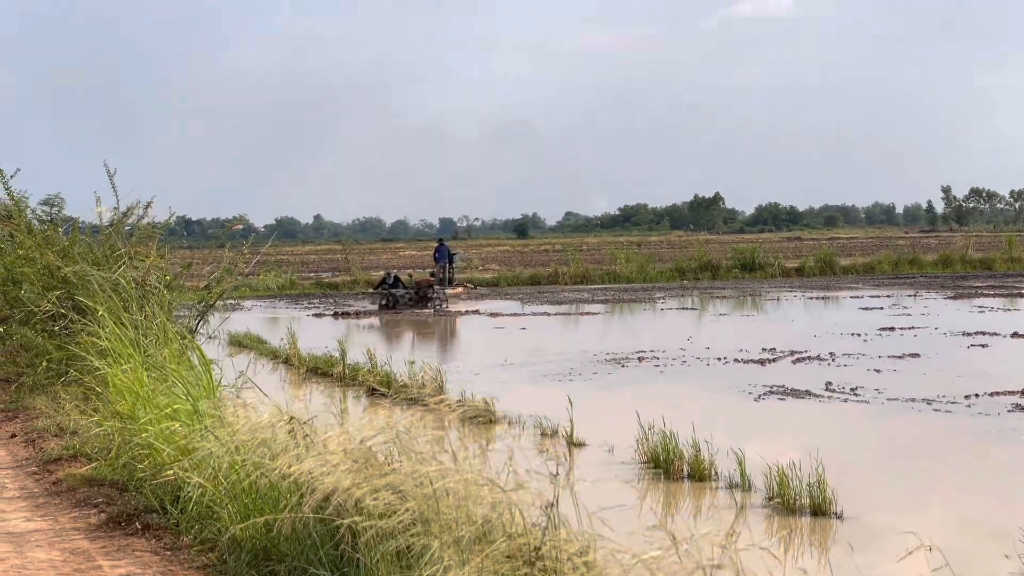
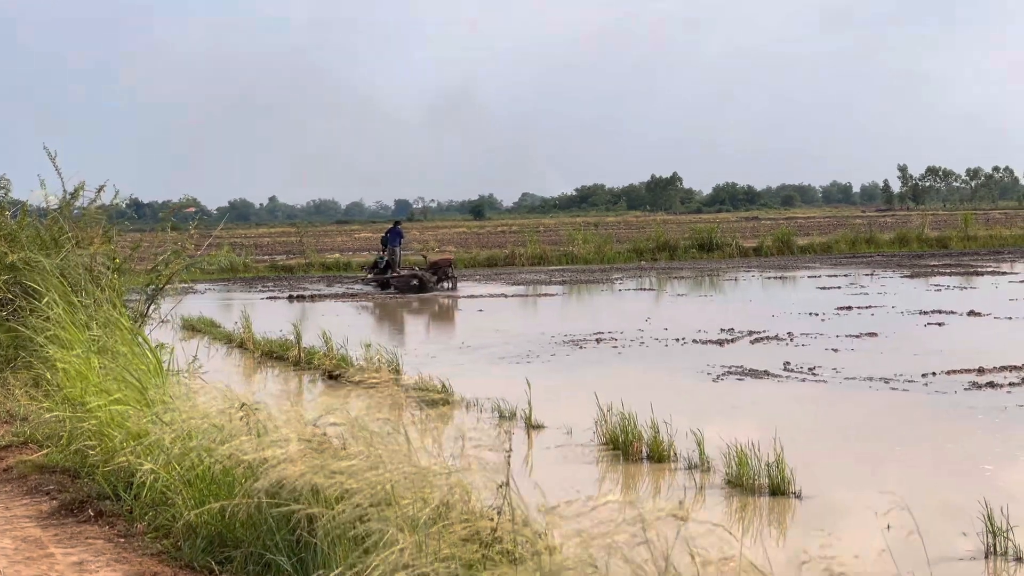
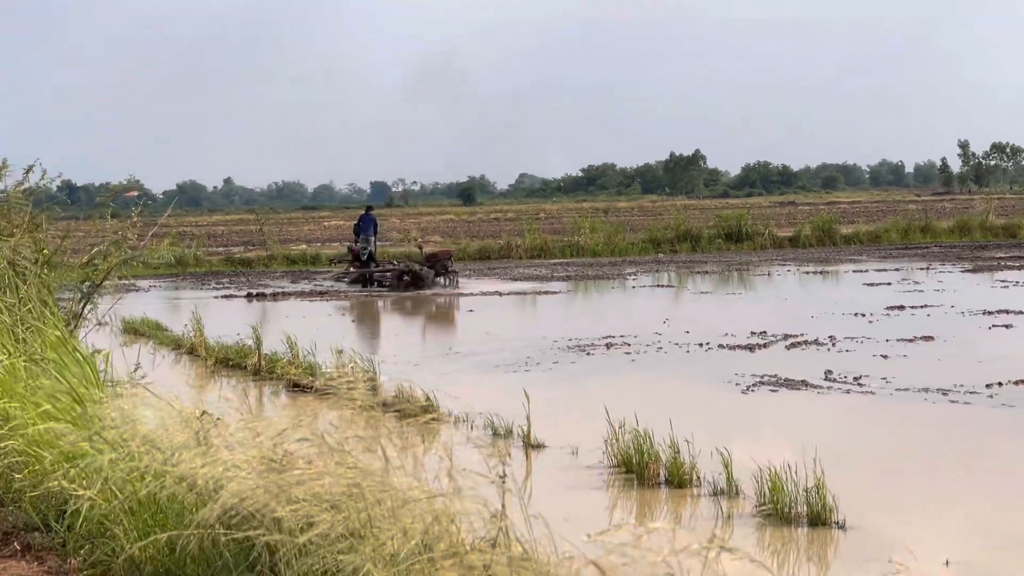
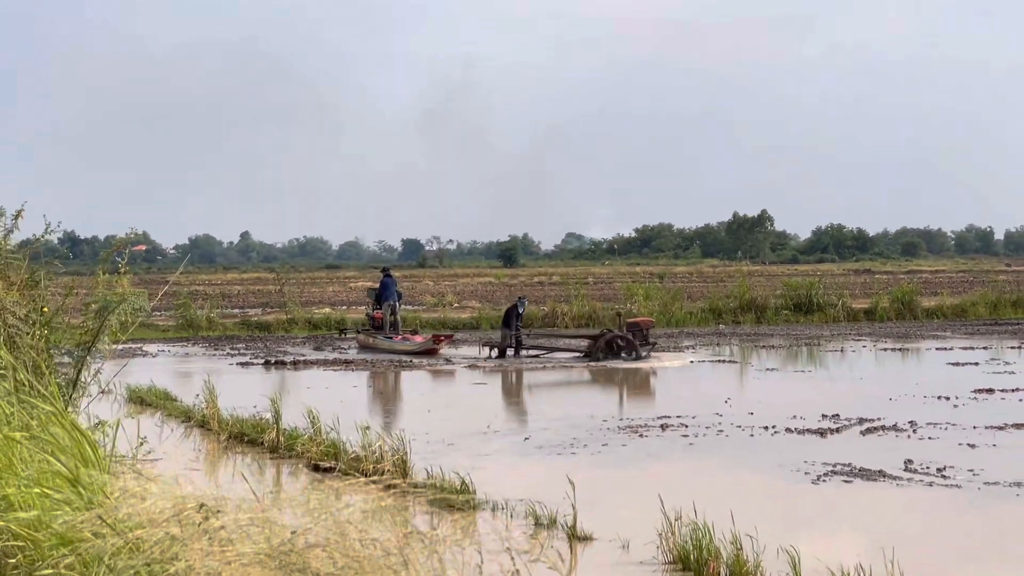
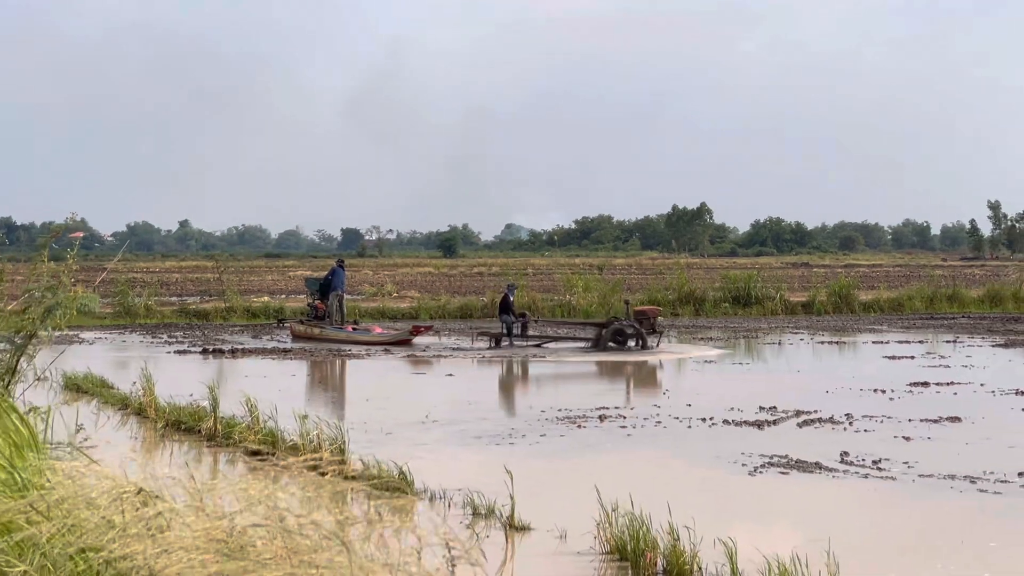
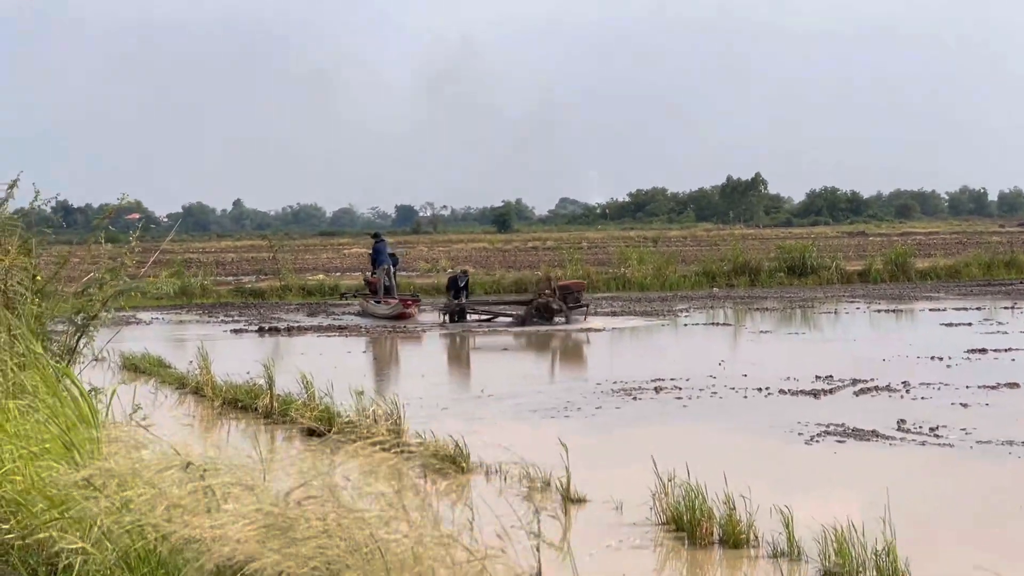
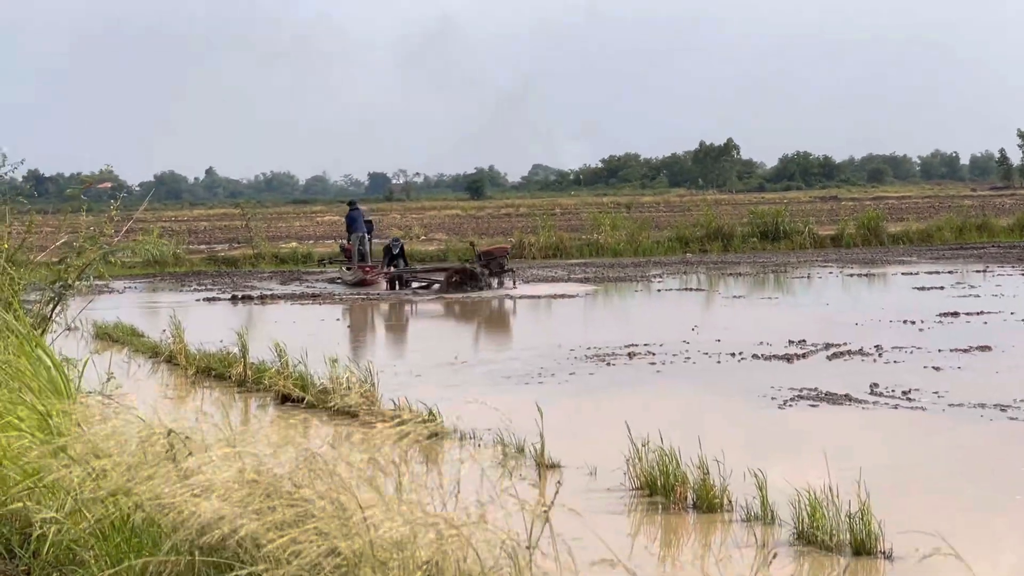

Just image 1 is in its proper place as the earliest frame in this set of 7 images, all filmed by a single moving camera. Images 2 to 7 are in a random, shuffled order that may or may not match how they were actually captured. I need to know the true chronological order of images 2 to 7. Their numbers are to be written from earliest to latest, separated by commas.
2, 3, 7, 6, 4, 5
